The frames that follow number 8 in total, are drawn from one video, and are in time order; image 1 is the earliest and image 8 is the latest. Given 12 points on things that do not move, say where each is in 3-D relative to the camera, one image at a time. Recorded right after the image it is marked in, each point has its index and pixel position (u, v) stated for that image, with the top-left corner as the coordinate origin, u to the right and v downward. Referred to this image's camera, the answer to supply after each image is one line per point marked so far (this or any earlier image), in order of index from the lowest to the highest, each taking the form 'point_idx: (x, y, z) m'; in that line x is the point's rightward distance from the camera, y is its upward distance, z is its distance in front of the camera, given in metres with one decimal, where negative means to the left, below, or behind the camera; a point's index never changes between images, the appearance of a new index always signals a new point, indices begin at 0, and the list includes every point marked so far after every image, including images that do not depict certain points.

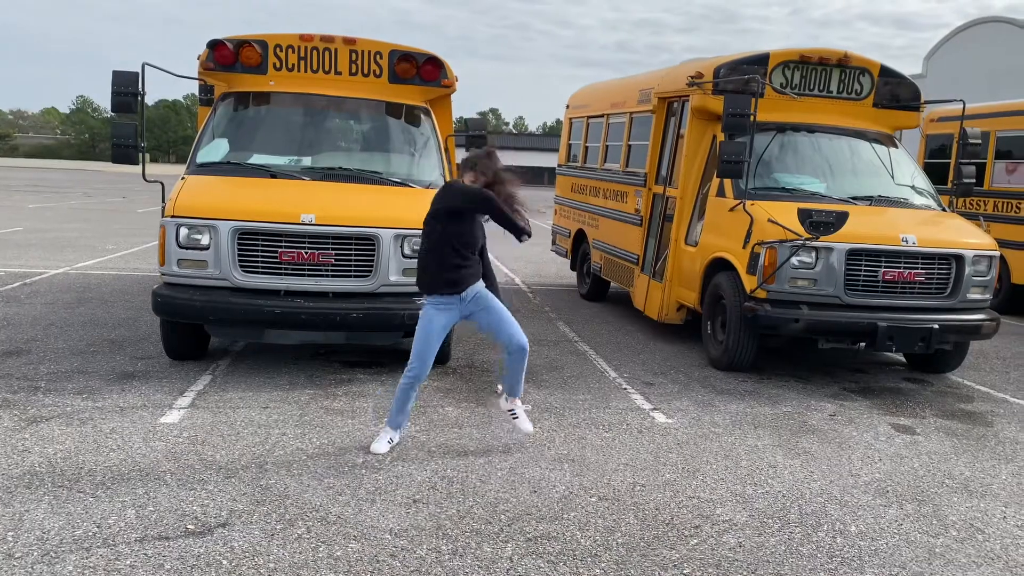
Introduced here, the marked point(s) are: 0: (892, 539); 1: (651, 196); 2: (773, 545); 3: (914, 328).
0: (+1.8, -1.2, +4.0) m
1: (+1.4, +0.9, +8.9) m
2: (+1.2, -1.2, +3.9) m
3: (+3.1, -0.3, +6.7) m
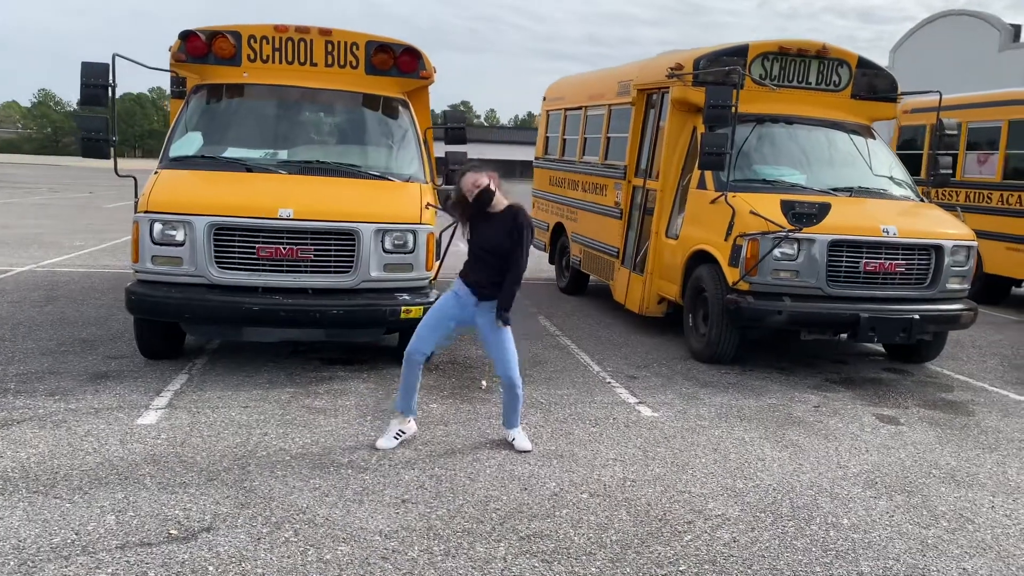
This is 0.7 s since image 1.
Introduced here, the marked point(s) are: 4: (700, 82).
0: (+1.7, -1.1, +4.0) m
1: (+1.2, +1.0, +8.8) m
2: (+1.2, -1.1, +3.8) m
3: (+3.0, -0.2, +6.7) m
4: (+1.7, +1.9, +7.7) m
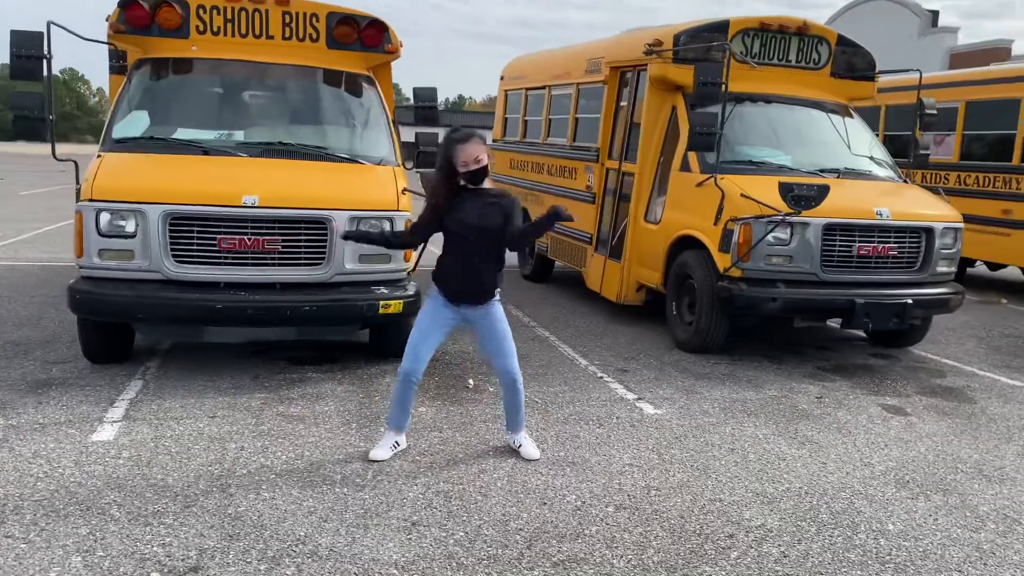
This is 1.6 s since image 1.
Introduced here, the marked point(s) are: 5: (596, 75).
0: (+1.8, -1.1, +3.7) m
1: (+0.9, +1.2, +8.5) m
2: (+1.3, -1.1, +3.5) m
3: (+2.9, -0.1, +6.5) m
4: (+1.5, +2.0, +7.3) m
5: (+0.9, +2.2, +8.7) m
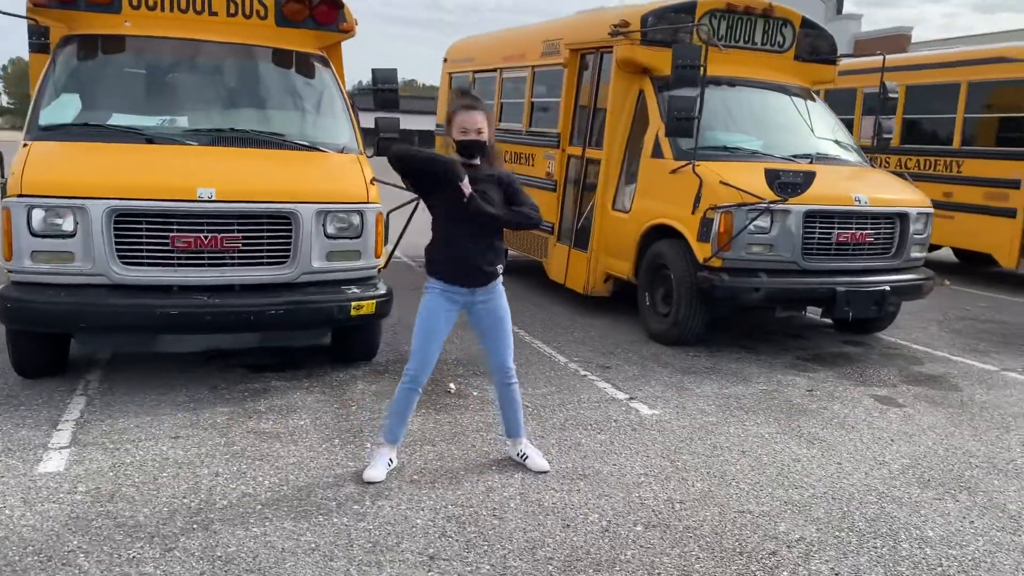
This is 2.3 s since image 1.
0: (+1.9, -1.1, +3.5) m
1: (+0.5, +1.2, +8.1) m
2: (+1.4, -1.1, +3.3) m
3: (+2.7, 0.0, +6.4) m
4: (+1.1, +2.1, +7.1) m
5: (+0.4, +2.3, +8.4) m
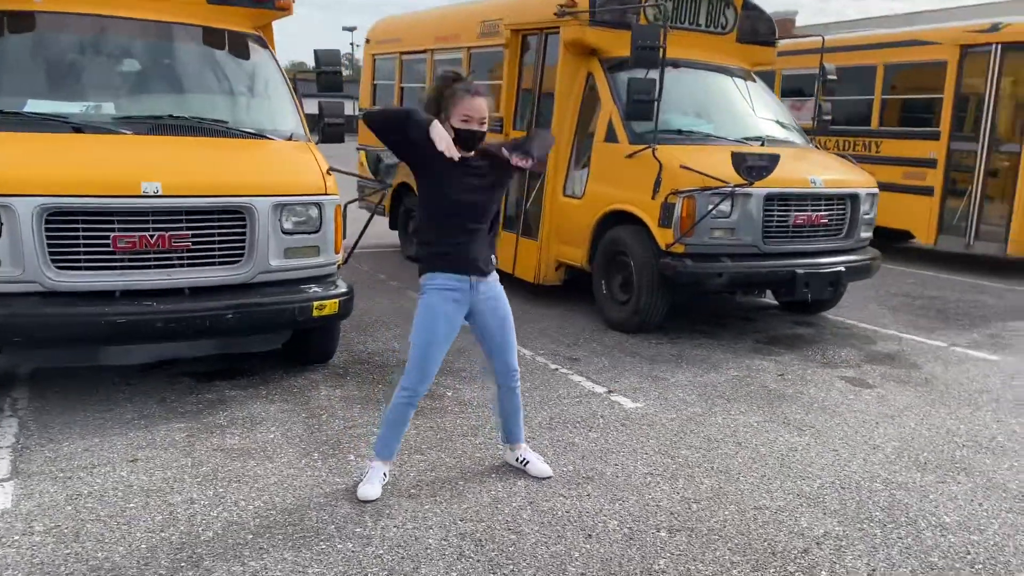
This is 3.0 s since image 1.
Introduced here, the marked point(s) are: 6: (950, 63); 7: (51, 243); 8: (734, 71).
0: (+2.0, -1.0, +3.5) m
1: (0.0, +1.3, +7.9) m
2: (+1.5, -1.0, +3.2) m
3: (+2.4, +0.1, +6.4) m
4: (+0.7, +2.2, +6.9) m
5: (-0.2, +2.4, +8.1) m
6: (+5.2, +2.7, +10.2) m
7: (-2.3, +0.2, +4.3) m
8: (+2.0, +2.0, +7.8) m
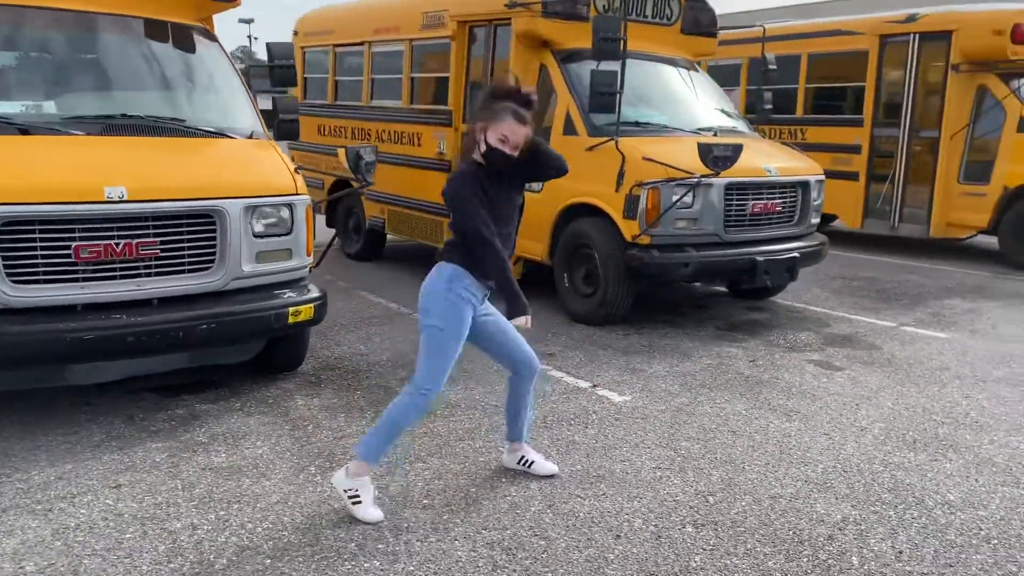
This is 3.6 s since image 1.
0: (+2.1, -0.9, +3.7) m
1: (-0.5, +1.4, +7.8) m
2: (+1.6, -1.0, +3.3) m
3: (+2.1, +0.2, +6.6) m
4: (+0.3, +2.2, +6.8) m
5: (-0.7, +2.4, +7.9) m
6: (+4.4, +2.9, +10.6) m
7: (-2.3, +0.2, +3.9) m
8: (+1.5, +2.1, +7.8) m
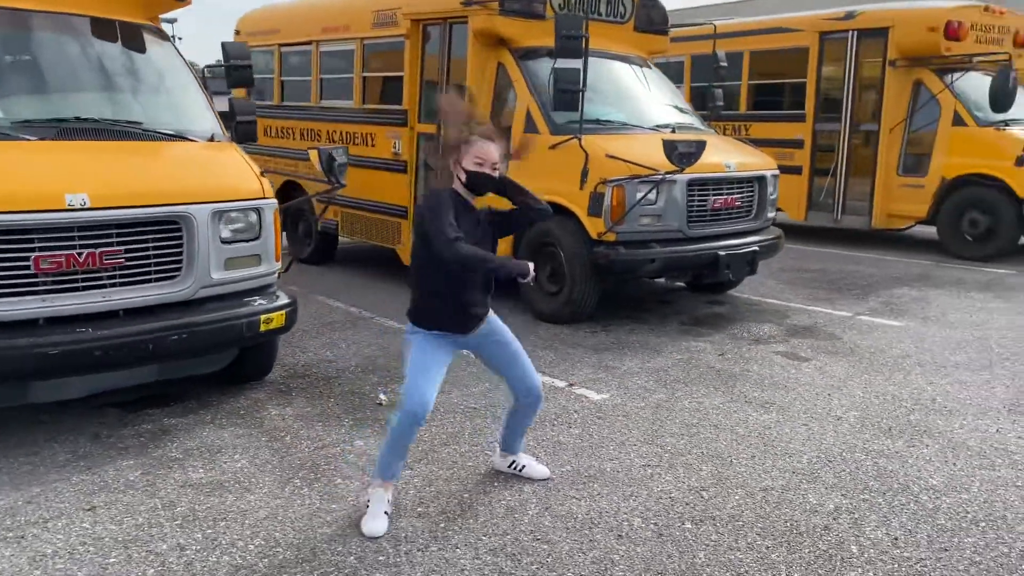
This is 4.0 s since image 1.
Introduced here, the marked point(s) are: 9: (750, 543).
0: (+2.0, -0.9, +3.8) m
1: (-0.9, +1.4, +7.7) m
2: (+1.6, -0.9, +3.4) m
3: (+1.8, +0.3, +6.7) m
4: (0.0, +2.2, +6.8) m
5: (-1.1, +2.4, +7.8) m
6: (+3.8, +3.0, +10.8) m
7: (-2.4, +0.1, +3.7) m
8: (+1.1, +2.1, +7.9) m
9: (+0.9, -1.0, +3.3) m
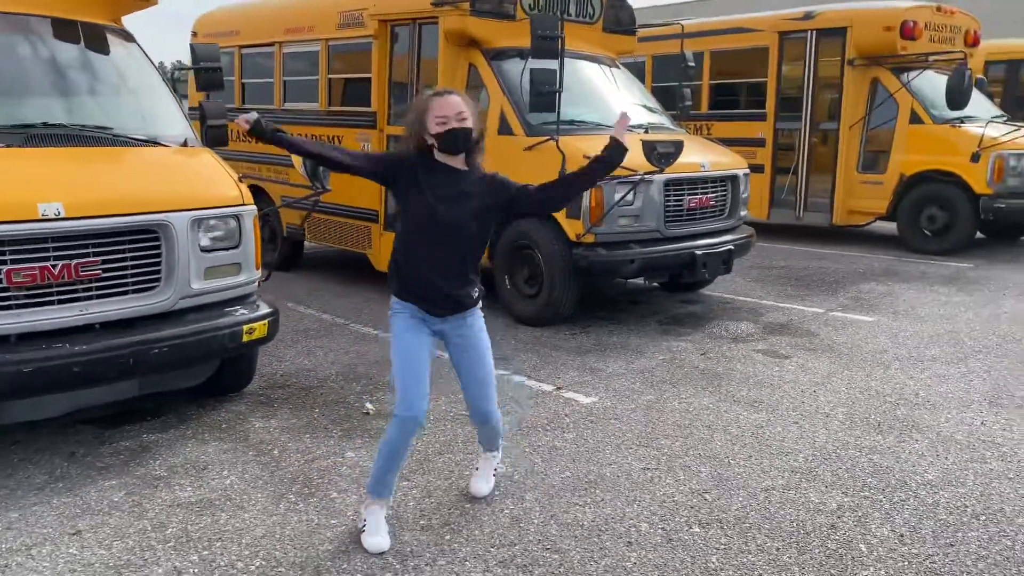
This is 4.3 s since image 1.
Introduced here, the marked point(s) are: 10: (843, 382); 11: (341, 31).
0: (+2.0, -0.8, +3.8) m
1: (-1.1, +1.3, +7.5) m
2: (+1.6, -0.9, +3.4) m
3: (+1.6, +0.3, +6.7) m
4: (-0.2, +2.2, +6.7) m
5: (-1.4, +2.3, +7.7) m
6: (+3.3, +3.1, +11.0) m
7: (-2.4, 0.0, +3.5) m
8: (+0.8, +2.1, +7.9) m
9: (+0.9, -1.0, +3.2) m
10: (+2.0, -0.6, +5.2) m
11: (-1.6, +2.4, +7.8) m
